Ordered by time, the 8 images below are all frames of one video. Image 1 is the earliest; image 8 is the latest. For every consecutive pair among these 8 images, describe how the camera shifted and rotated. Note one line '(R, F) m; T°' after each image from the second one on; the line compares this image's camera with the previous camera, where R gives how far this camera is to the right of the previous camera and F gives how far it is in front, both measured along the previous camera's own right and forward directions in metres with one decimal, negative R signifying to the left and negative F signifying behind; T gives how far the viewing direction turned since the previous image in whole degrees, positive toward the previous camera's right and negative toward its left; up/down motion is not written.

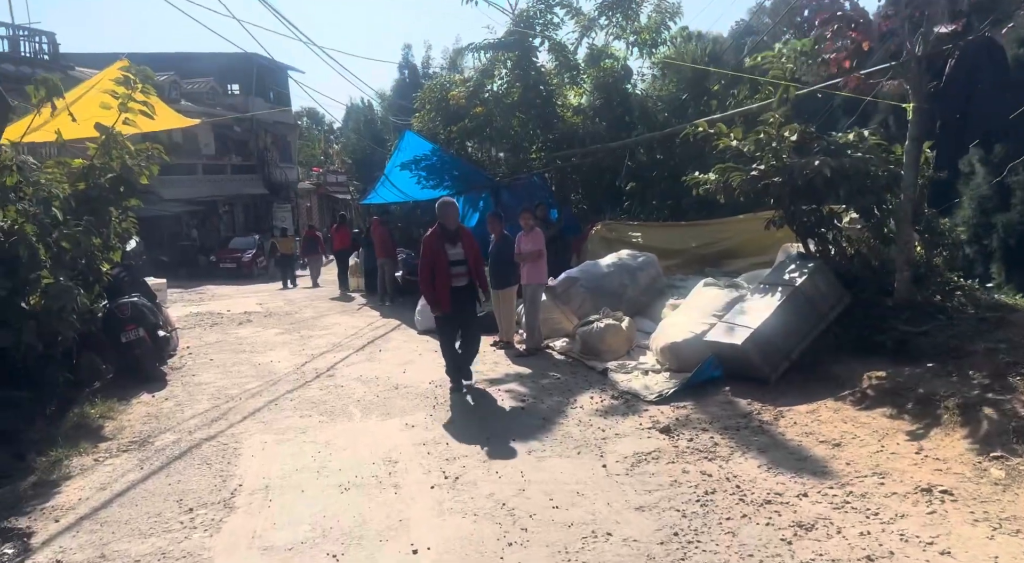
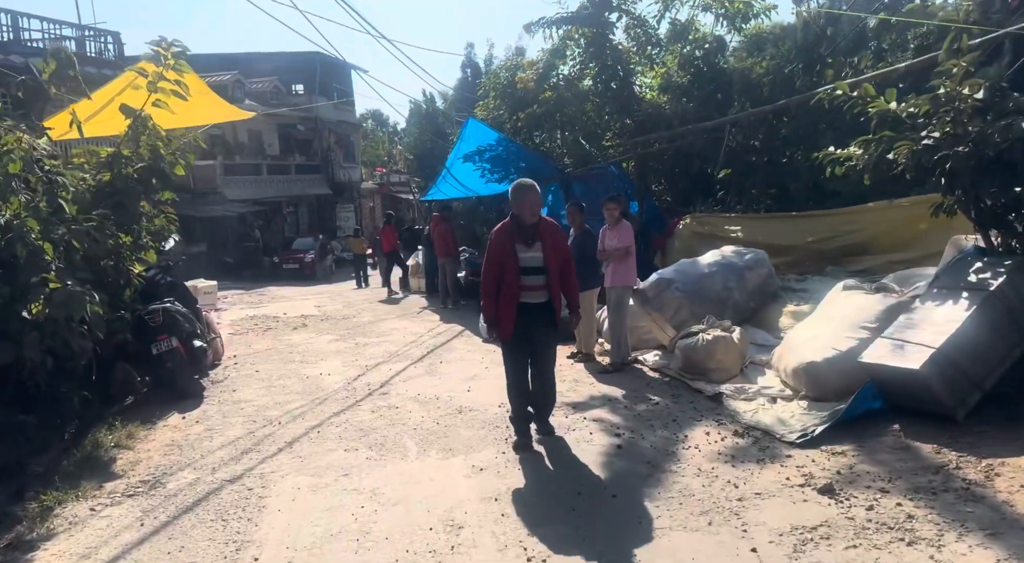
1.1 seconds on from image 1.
(-0.2, +1.1) m; -6°
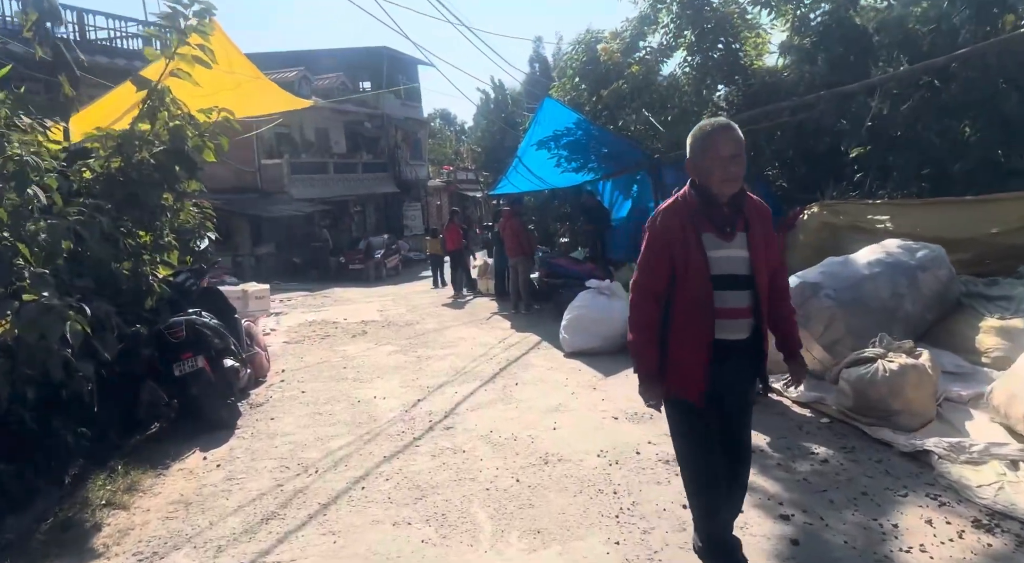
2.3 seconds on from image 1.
(-0.2, +1.2) m; -6°
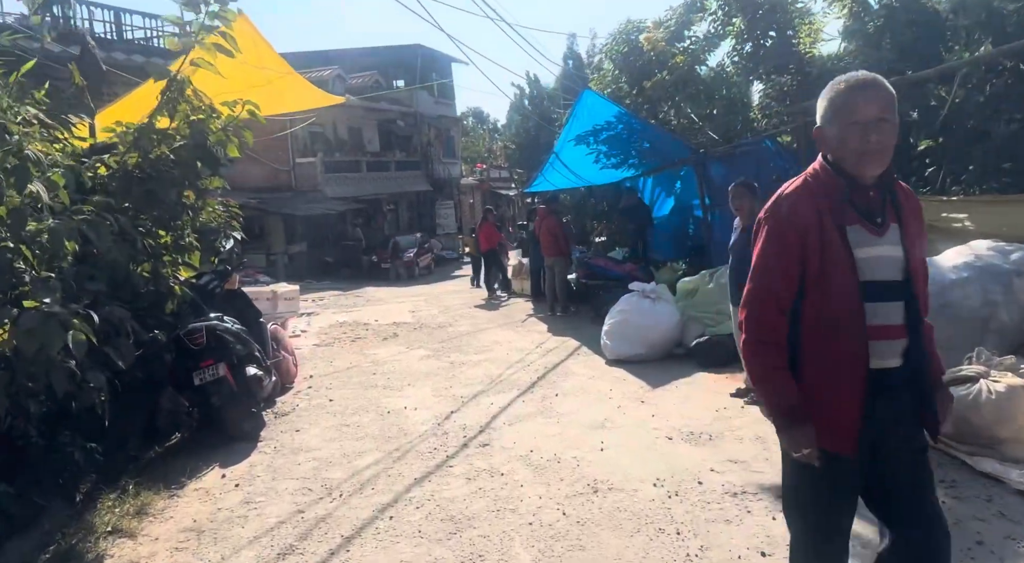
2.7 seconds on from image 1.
(-0.1, +0.4) m; -3°
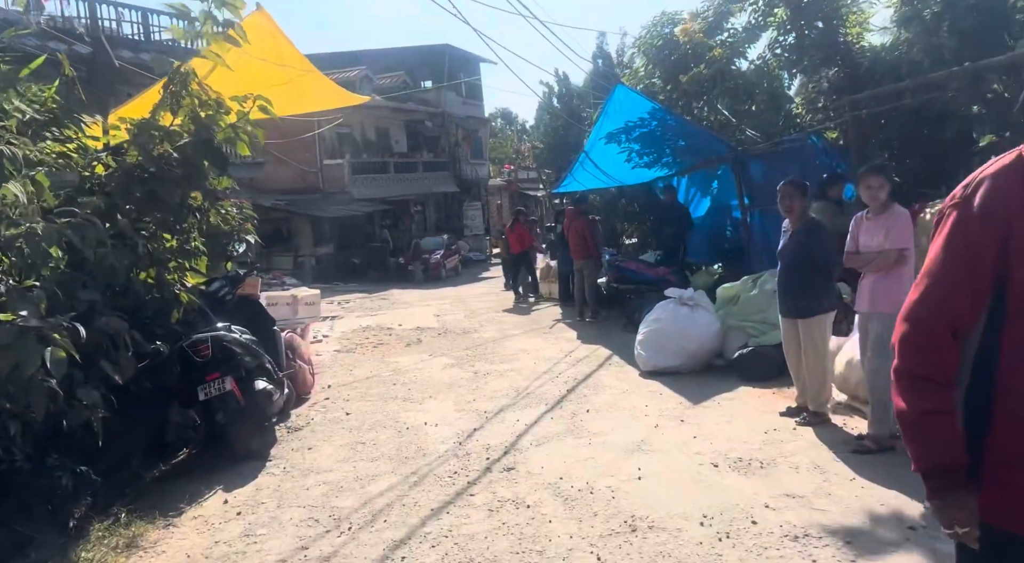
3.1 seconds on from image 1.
(0.0, +0.4) m; -3°
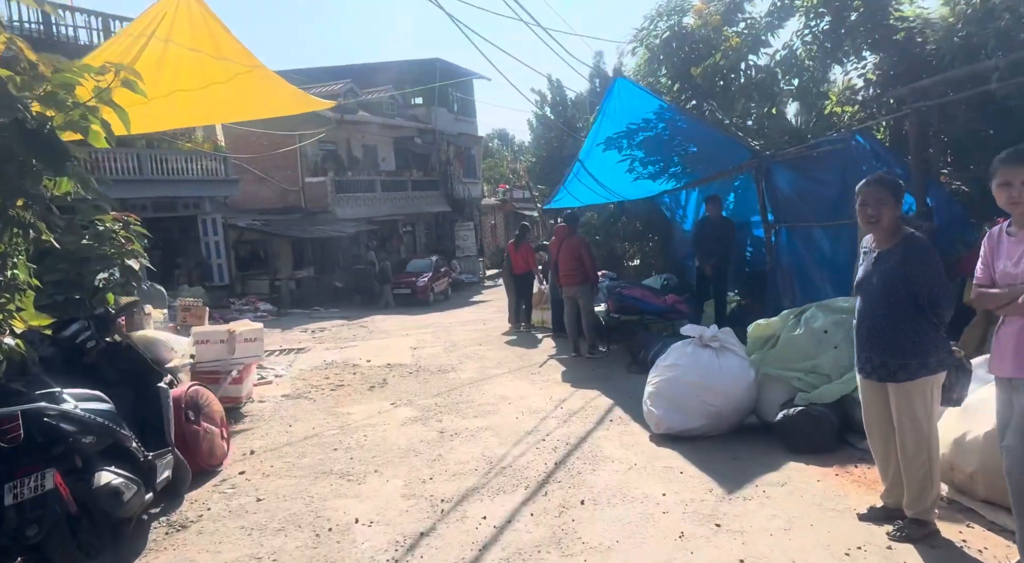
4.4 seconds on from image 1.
(+0.2, +1.3) m; 0°
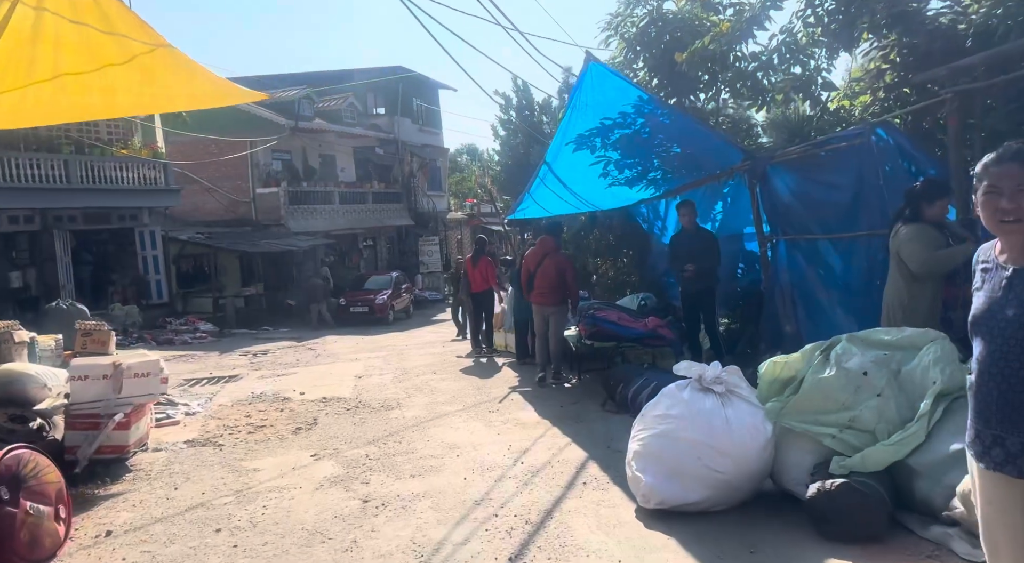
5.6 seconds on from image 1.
(+0.2, +1.1) m; +3°
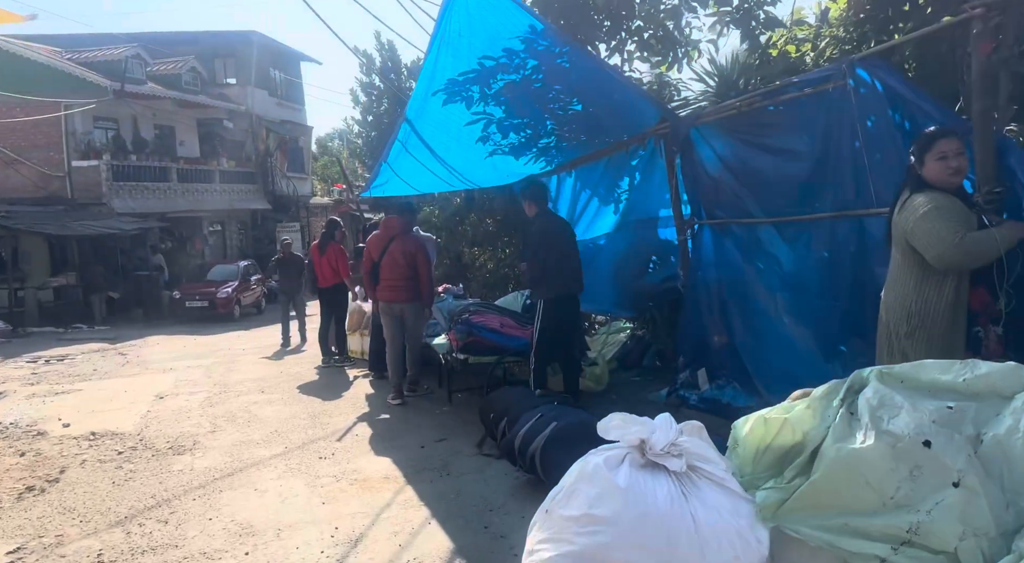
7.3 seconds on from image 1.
(+0.3, +1.6) m; +11°
